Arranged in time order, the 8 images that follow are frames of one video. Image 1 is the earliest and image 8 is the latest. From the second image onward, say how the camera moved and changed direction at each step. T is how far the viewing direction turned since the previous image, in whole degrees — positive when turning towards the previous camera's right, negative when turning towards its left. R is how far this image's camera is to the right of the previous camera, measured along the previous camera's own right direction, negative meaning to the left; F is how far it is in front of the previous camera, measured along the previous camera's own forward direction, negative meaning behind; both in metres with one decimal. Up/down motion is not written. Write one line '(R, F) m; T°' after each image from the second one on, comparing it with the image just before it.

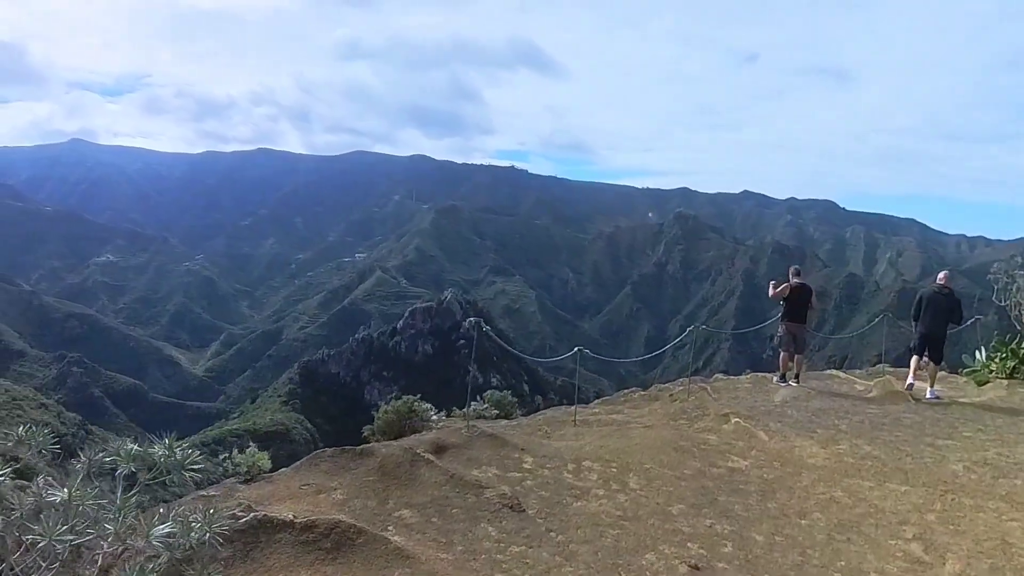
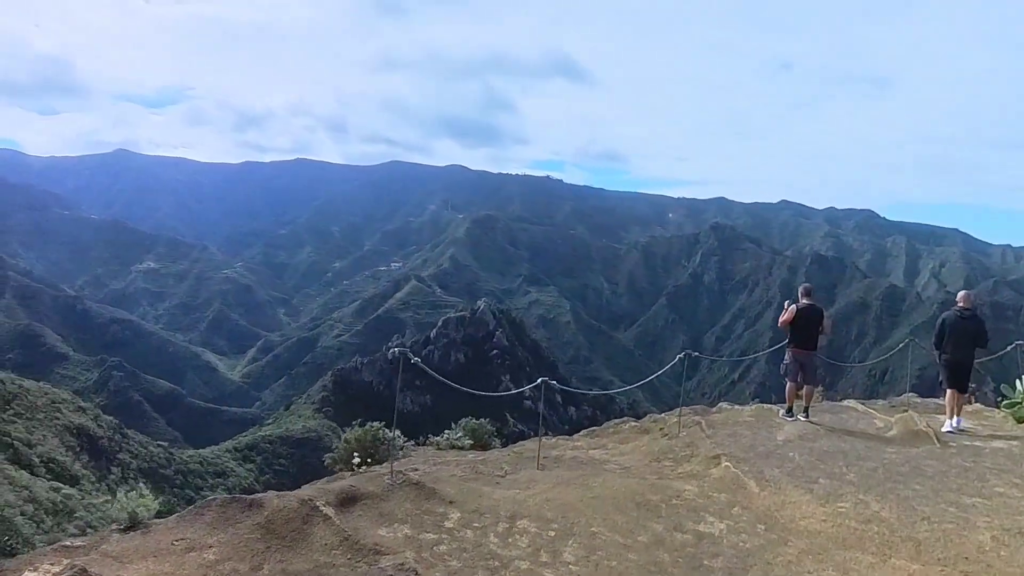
(+0.6, +0.9) m; -3°
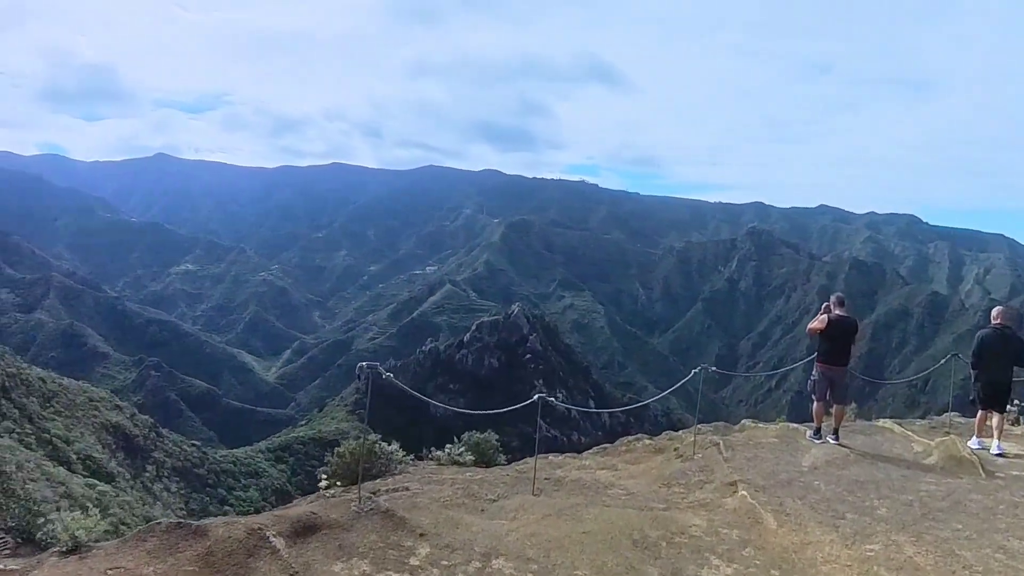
(+0.3, +0.6) m; -2°
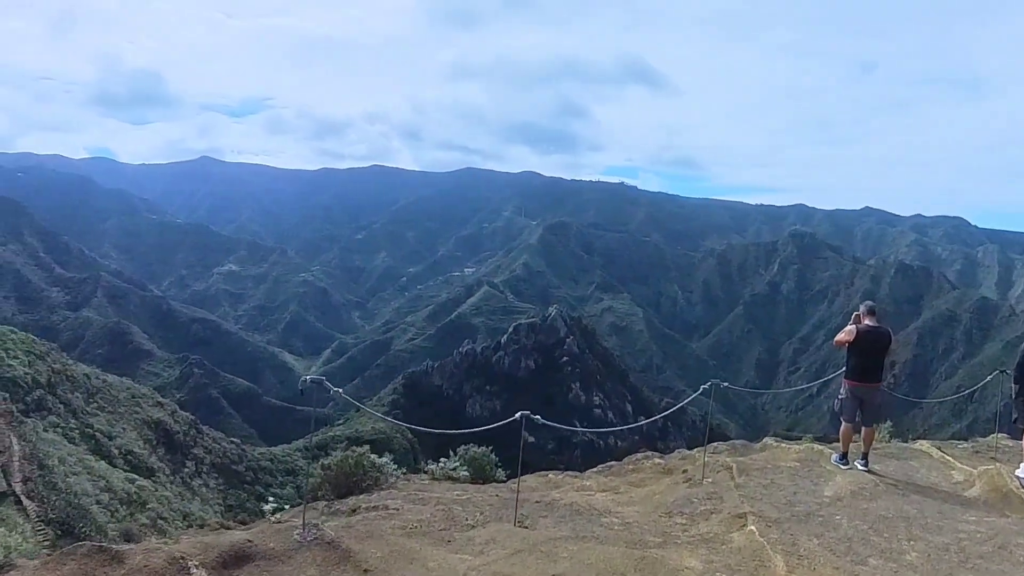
(+0.4, +0.6) m; -3°
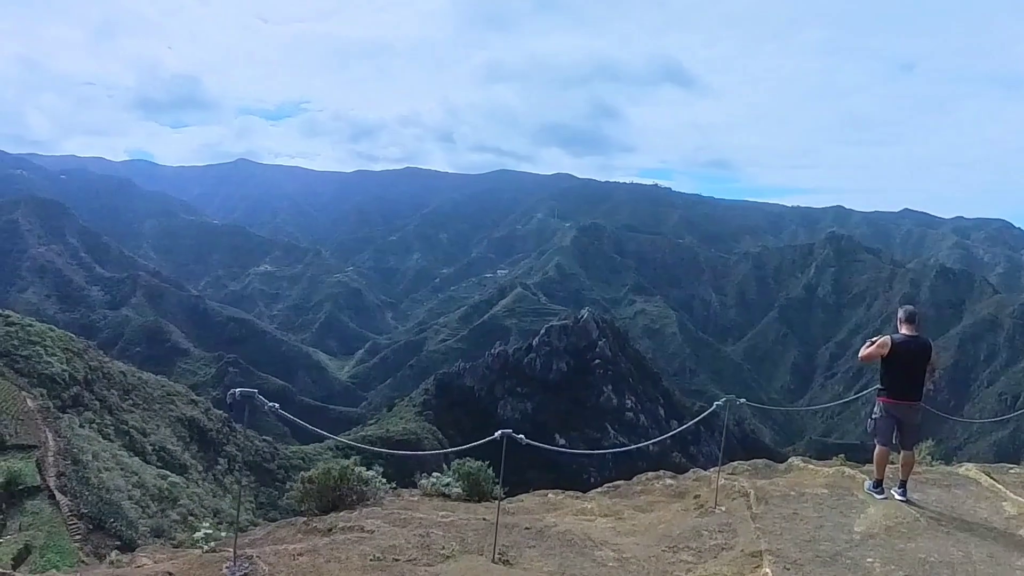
(+0.3, +0.6) m; -2°
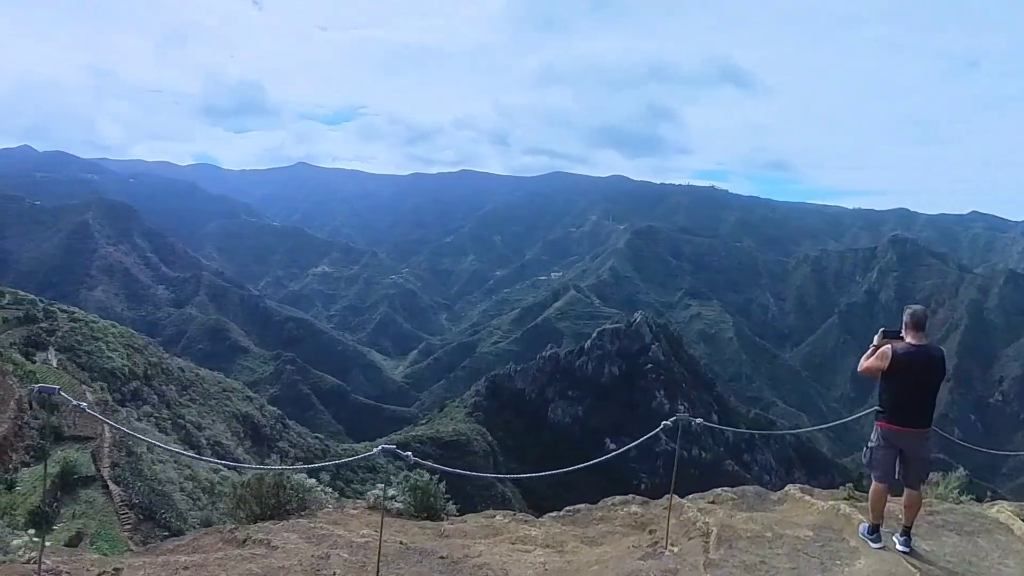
(+0.8, +1.0) m; -4°
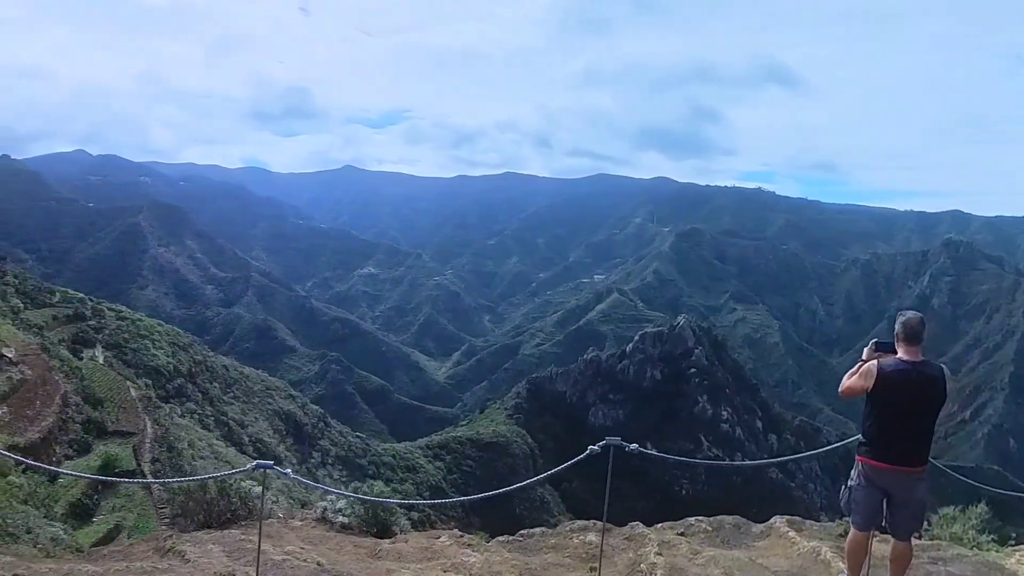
(+0.7, +0.8) m; -3°
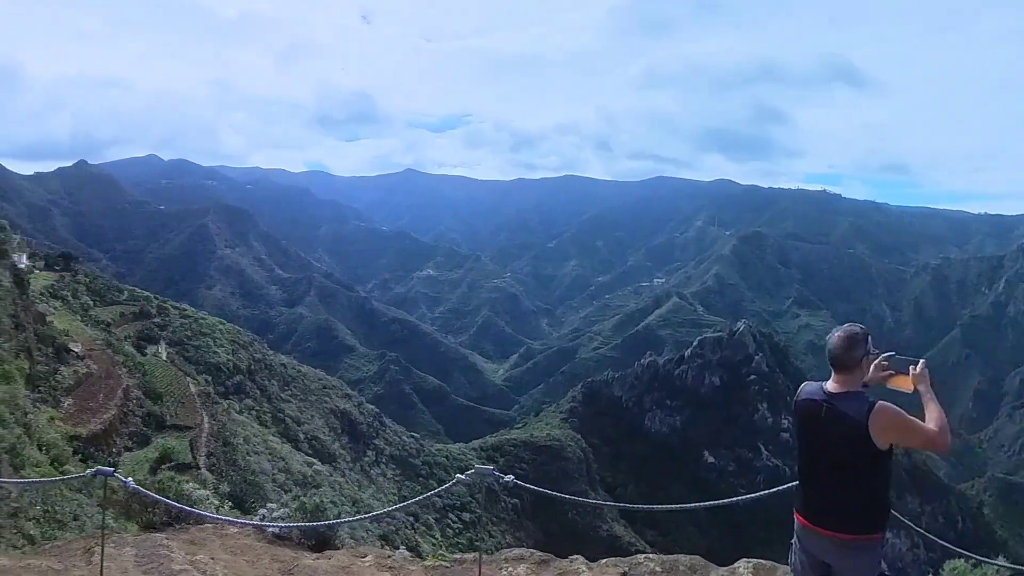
(+0.8, +0.6) m; -4°
